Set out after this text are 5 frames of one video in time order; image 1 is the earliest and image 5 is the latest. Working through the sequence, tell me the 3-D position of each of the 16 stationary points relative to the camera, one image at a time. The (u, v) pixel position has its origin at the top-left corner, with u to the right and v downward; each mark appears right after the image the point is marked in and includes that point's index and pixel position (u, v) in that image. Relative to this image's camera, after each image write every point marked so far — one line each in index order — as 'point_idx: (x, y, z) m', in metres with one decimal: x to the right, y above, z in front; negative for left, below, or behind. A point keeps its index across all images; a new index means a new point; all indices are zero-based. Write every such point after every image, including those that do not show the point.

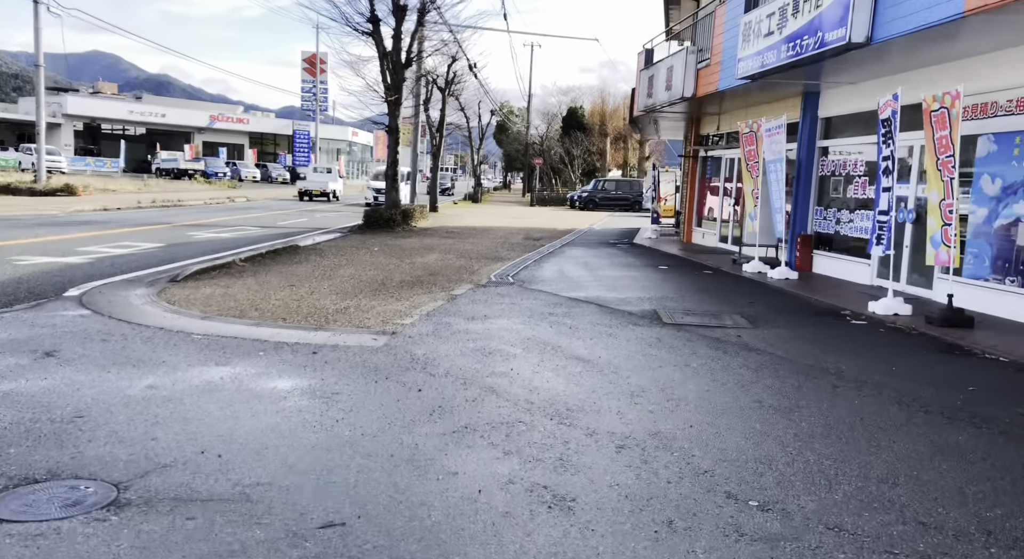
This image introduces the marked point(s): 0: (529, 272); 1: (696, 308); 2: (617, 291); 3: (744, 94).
0: (+0.3, +0.1, +14.1) m
1: (+2.1, -0.3, +9.9) m
2: (+1.4, -0.2, +11.4) m
3: (+4.1, +3.3, +15.4) m
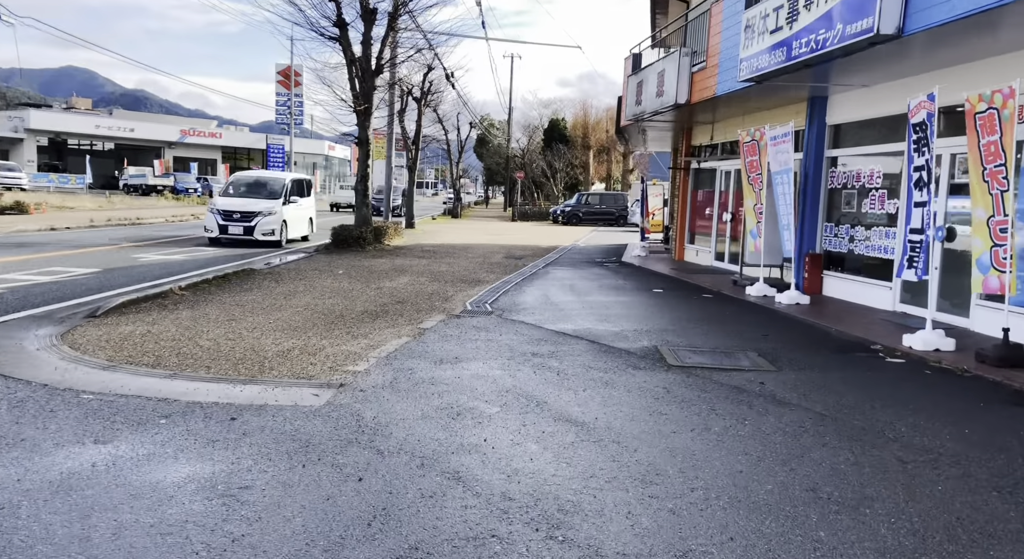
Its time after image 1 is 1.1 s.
0: (0.0, -0.3, +12.6) m
1: (+1.9, -0.6, +8.5) m
2: (+1.1, -0.5, +9.9) m
3: (+3.7, +2.9, +14.0) m
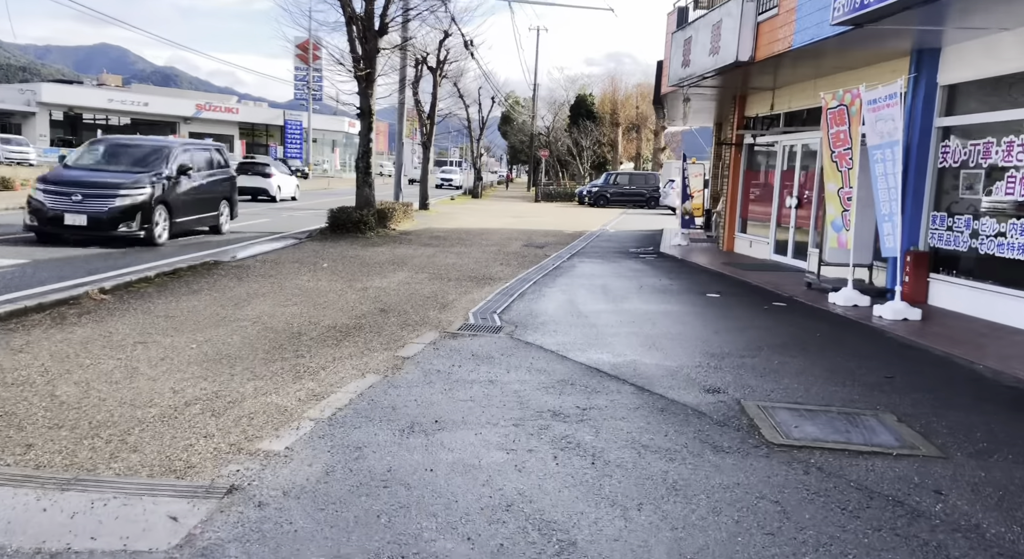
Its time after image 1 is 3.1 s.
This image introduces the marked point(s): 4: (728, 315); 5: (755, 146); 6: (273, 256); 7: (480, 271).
0: (+0.2, -0.3, +9.9) m
1: (+1.9, -0.8, +5.7) m
2: (+1.2, -0.6, +7.2) m
3: (+4.0, +2.9, +11.1) m
4: (+2.3, -0.4, +9.4) m
5: (+4.6, +2.5, +16.5) m
6: (-3.7, +0.3, +13.5) m
7: (-0.5, +0.1, +13.3) m
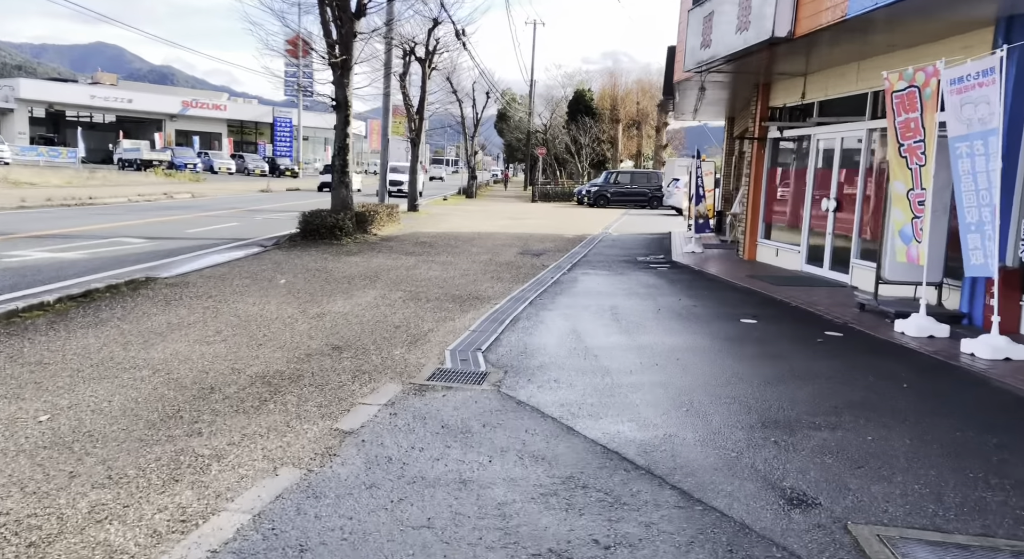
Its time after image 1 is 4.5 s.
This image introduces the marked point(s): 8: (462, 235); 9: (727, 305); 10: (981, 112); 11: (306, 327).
0: (+0.1, -0.5, +7.9) m
1: (+1.8, -1.0, +3.7) m
2: (+1.1, -0.8, +5.2) m
3: (+3.8, +2.7, +9.1) m
4: (+2.2, -0.6, +7.4) m
5: (+4.5, +2.3, +14.5) m
6: (-3.8, +0.1, +11.4) m
7: (-0.6, -0.1, +11.3) m
8: (-1.1, +1.0, +19.2) m
9: (+2.4, -0.3, +9.8) m
10: (+3.9, +1.4, +7.3) m
11: (-1.9, -0.4, +8.1) m
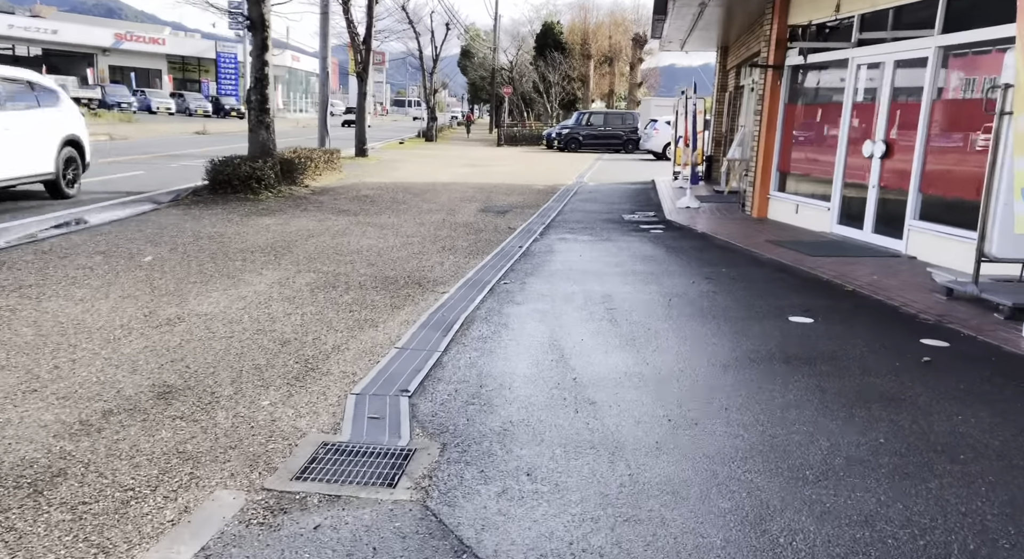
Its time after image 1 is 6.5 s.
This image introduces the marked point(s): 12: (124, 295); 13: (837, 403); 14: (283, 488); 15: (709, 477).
0: (-0.2, -0.5, +5.0) m
1: (+1.7, -1.2, +1.0) m
2: (+0.9, -1.0, +2.4) m
3: (+3.5, +2.8, +6.2) m
4: (+1.9, -0.6, +4.6) m
5: (+3.9, +2.8, +11.6) m
6: (-4.2, +0.4, +8.4) m
7: (-1.0, +0.1, +8.4) m
8: (-1.8, +1.7, +16.2) m
9: (+2.0, -0.1, +7.0) m
10: (+3.6, +1.4, +4.5) m
11: (-2.2, -0.4, +5.2) m
12: (-2.8, -0.1, +6.4) m
13: (+1.7, -0.6, +4.5) m
14: (-0.9, -0.8, +3.4) m
15: (+0.8, -0.8, +3.4) m
